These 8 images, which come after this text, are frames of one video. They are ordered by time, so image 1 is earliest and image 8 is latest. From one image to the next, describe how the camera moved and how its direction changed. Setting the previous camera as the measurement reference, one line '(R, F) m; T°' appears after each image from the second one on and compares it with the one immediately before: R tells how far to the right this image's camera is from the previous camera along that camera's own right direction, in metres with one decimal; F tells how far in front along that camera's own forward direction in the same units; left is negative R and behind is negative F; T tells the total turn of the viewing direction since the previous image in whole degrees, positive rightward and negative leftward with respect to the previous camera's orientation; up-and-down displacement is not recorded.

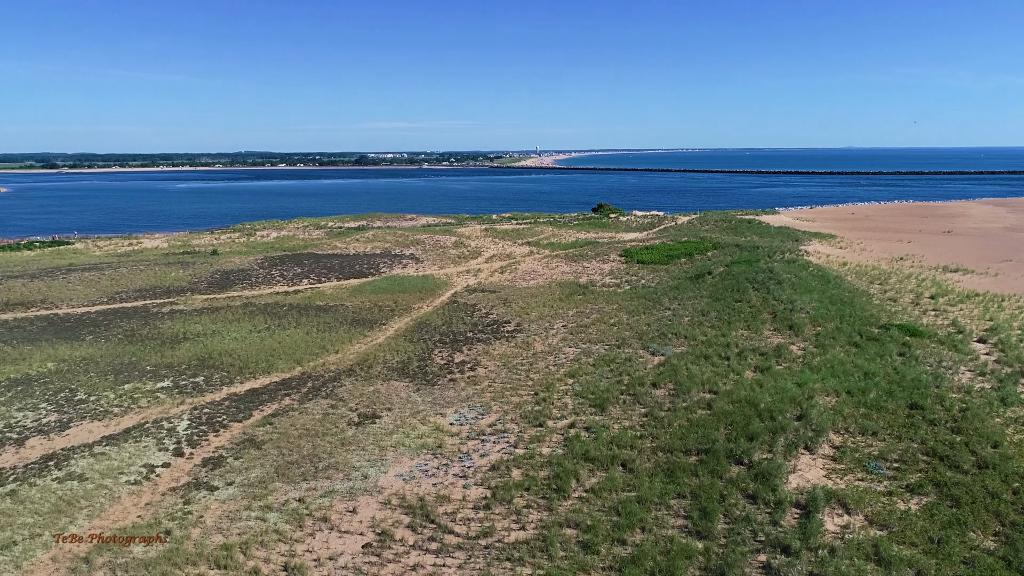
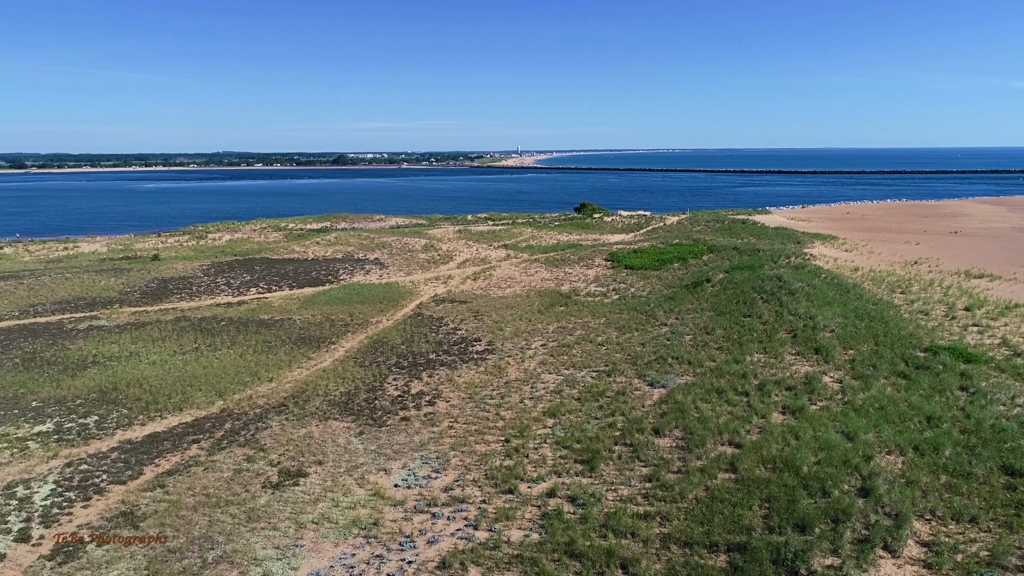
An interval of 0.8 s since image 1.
(+0.3, +3.1) m; +1°
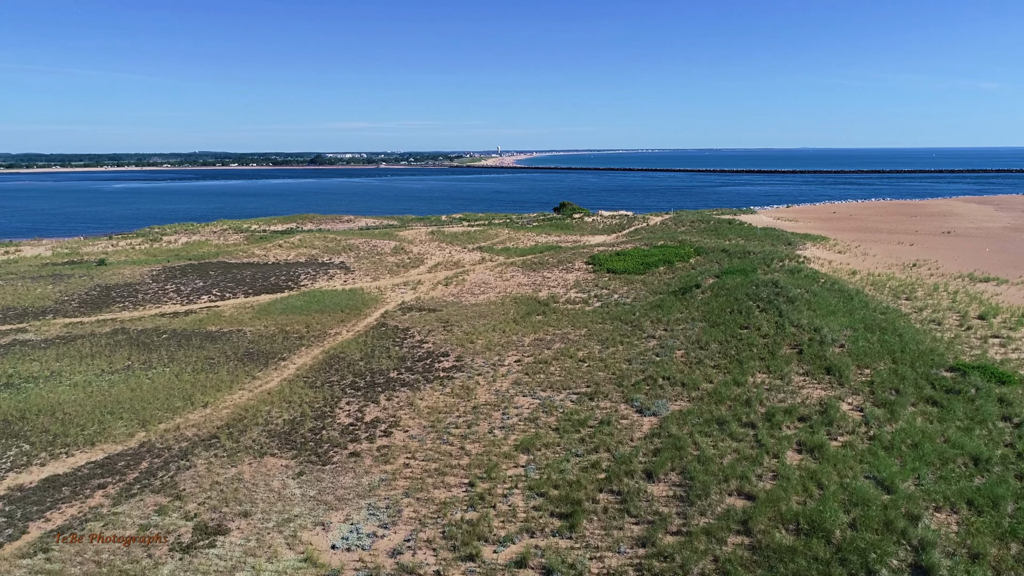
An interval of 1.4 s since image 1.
(+0.2, +1.9) m; +2°
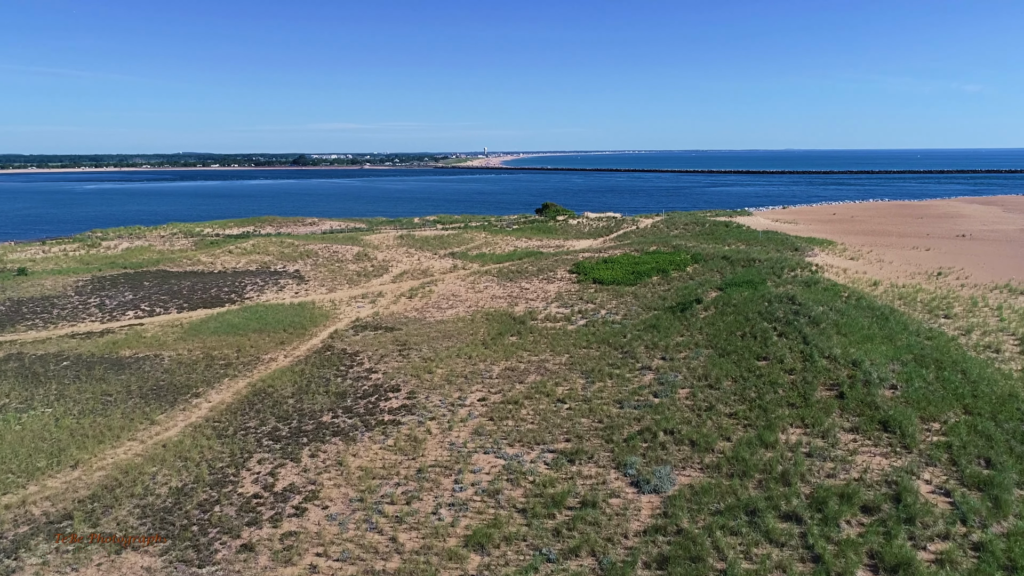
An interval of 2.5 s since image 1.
(+0.5, +3.1) m; +1°
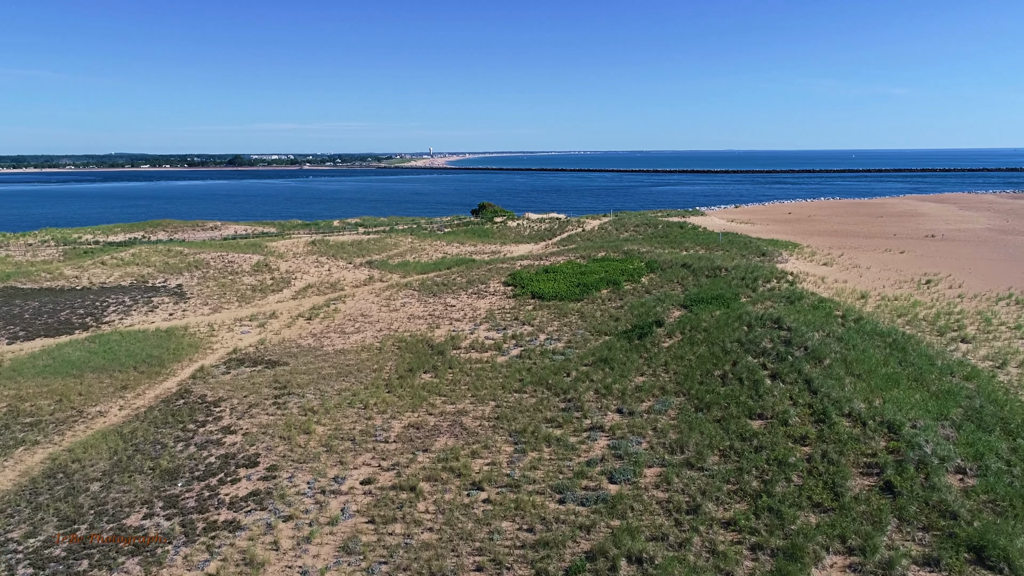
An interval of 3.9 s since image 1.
(+0.7, +3.8) m; +4°
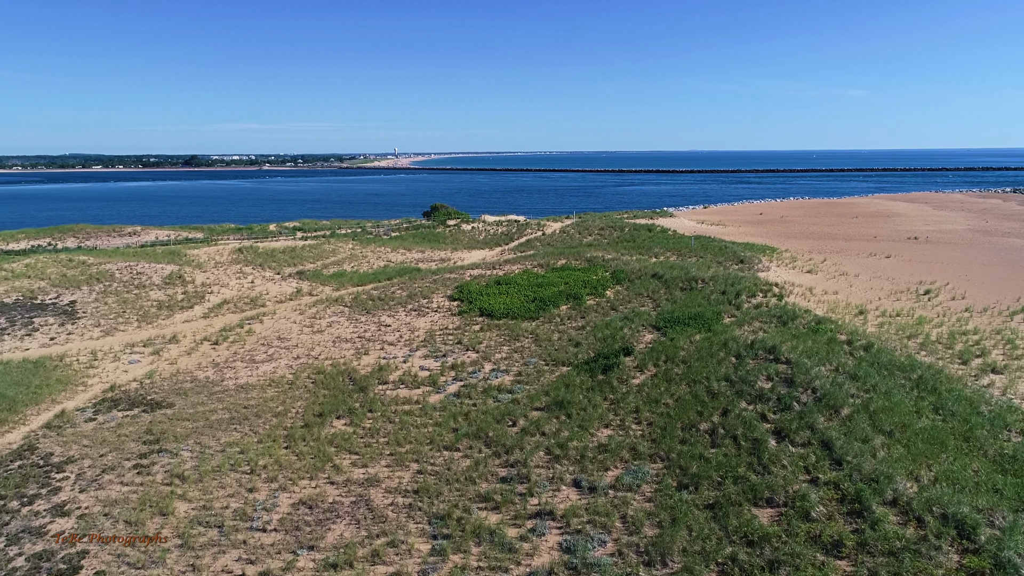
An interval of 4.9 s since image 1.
(+0.5, +2.6) m; +3°
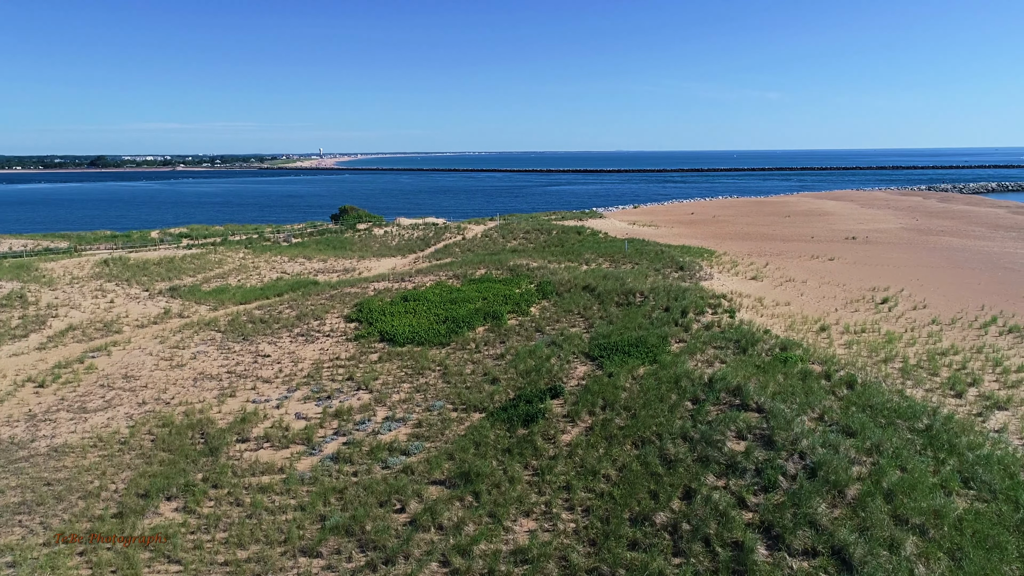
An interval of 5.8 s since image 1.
(+0.5, +2.5) m; +6°
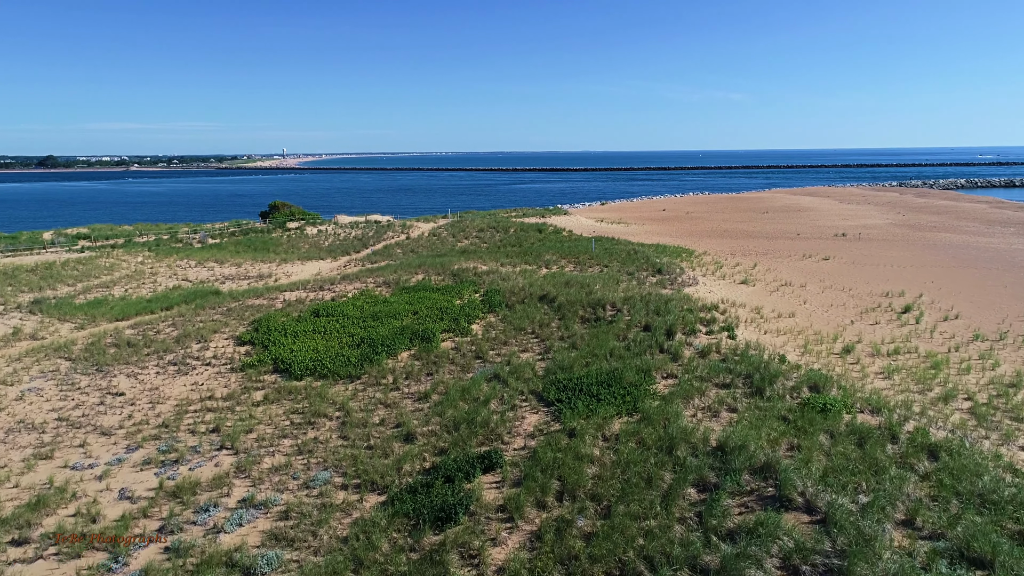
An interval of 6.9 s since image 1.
(+0.5, +3.1) m; +3°
